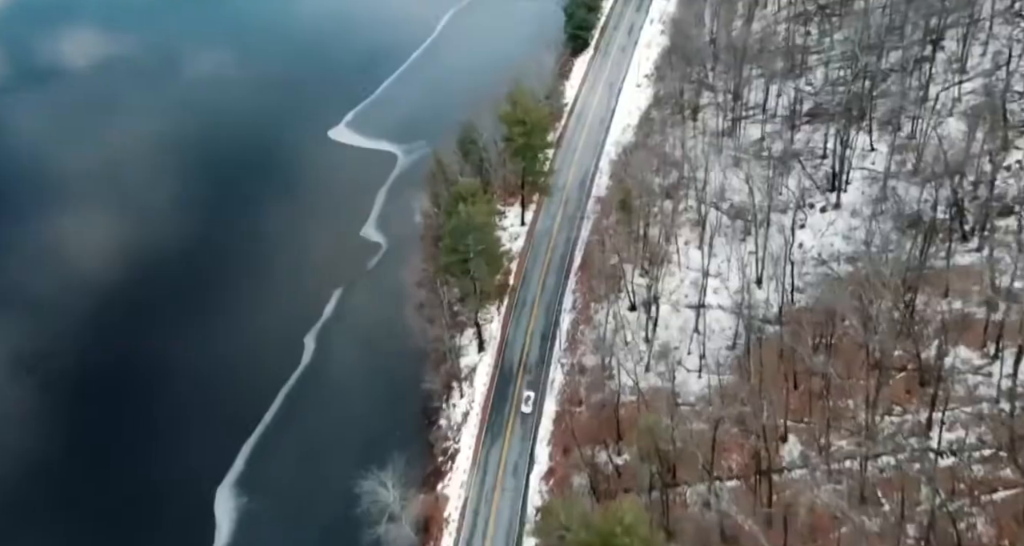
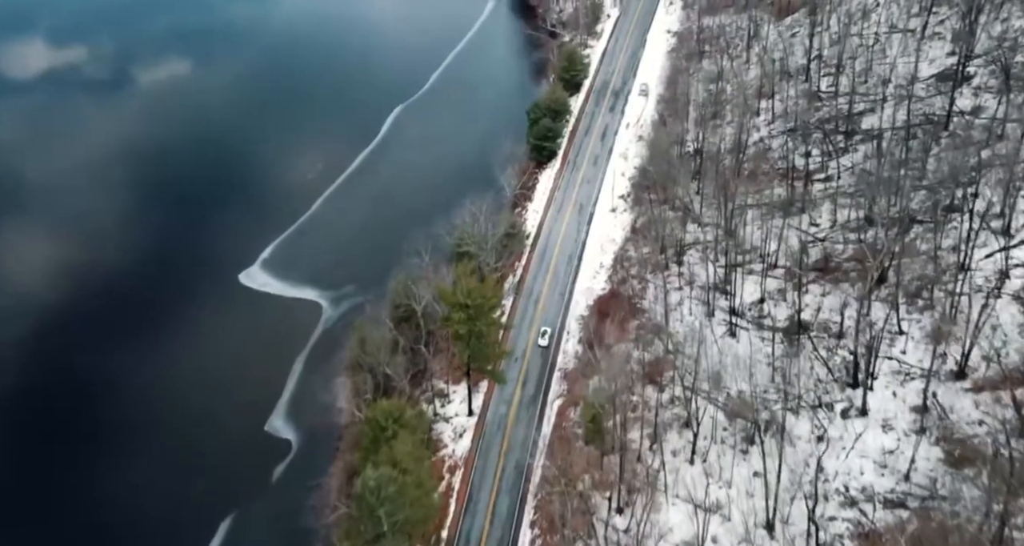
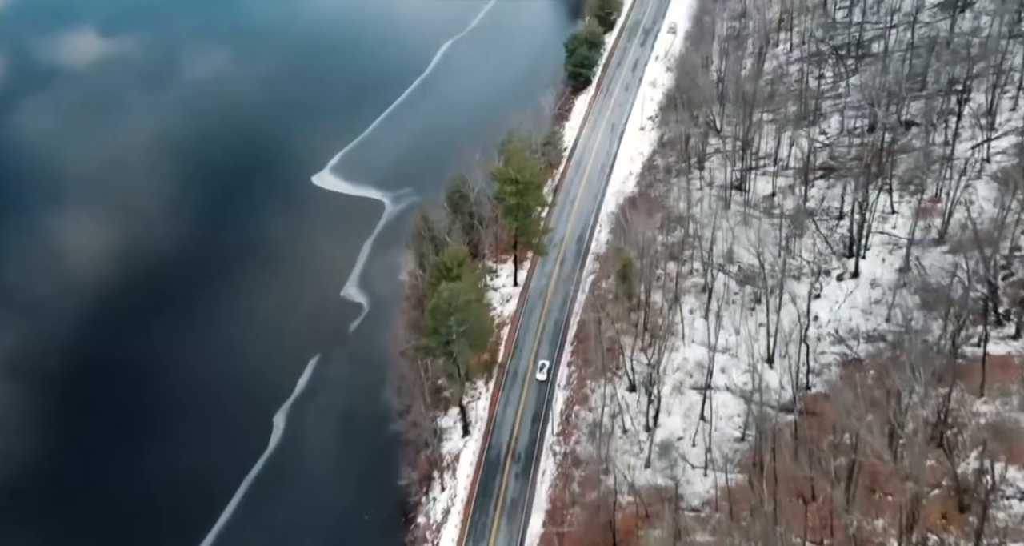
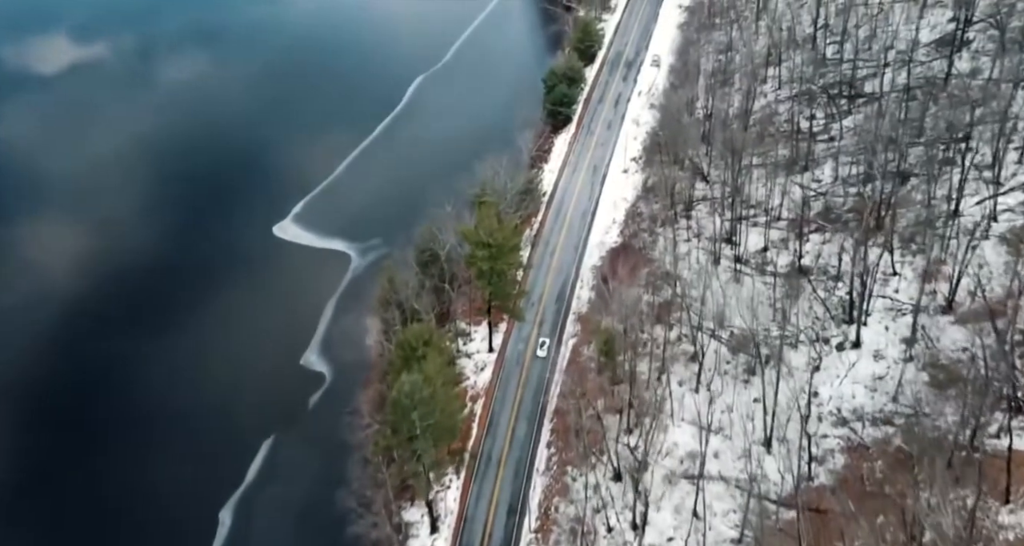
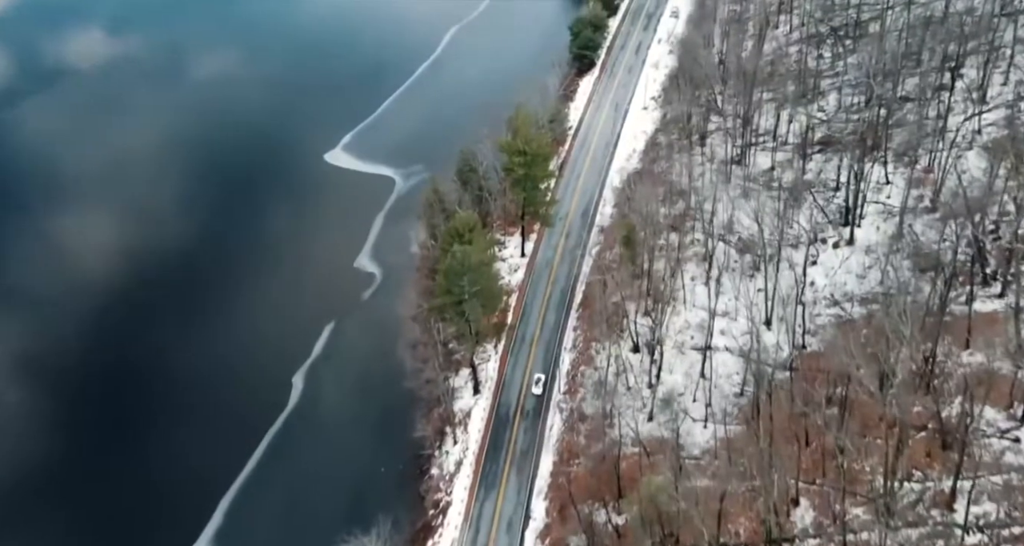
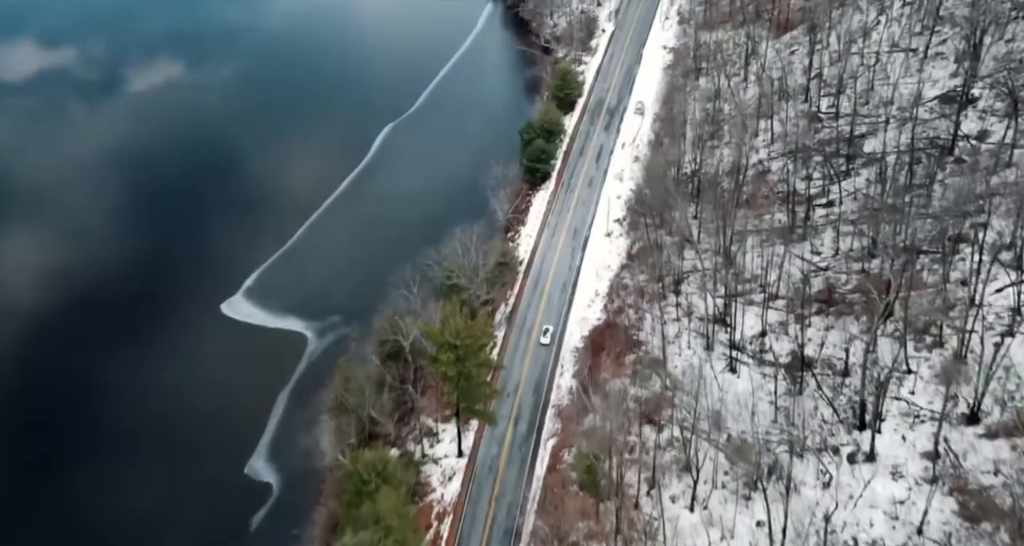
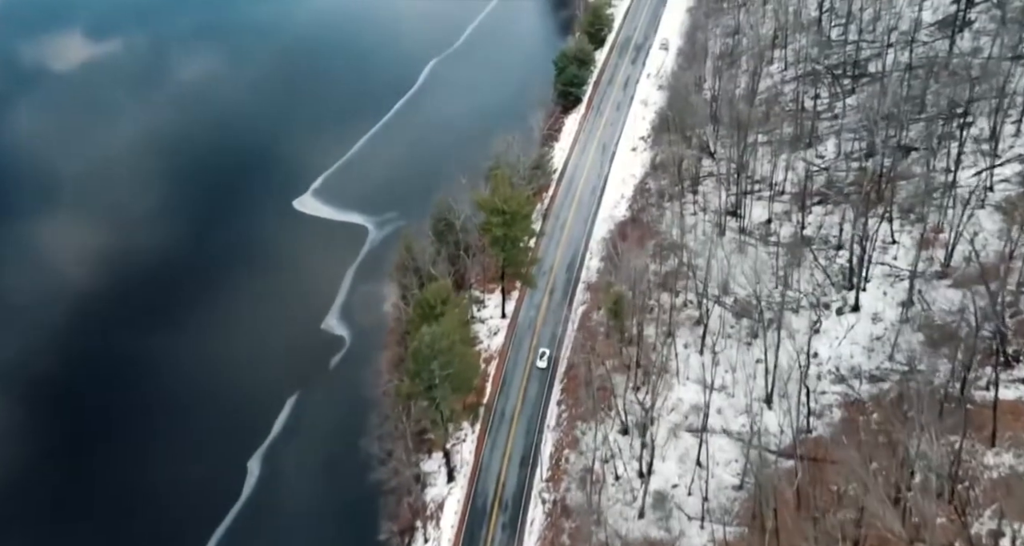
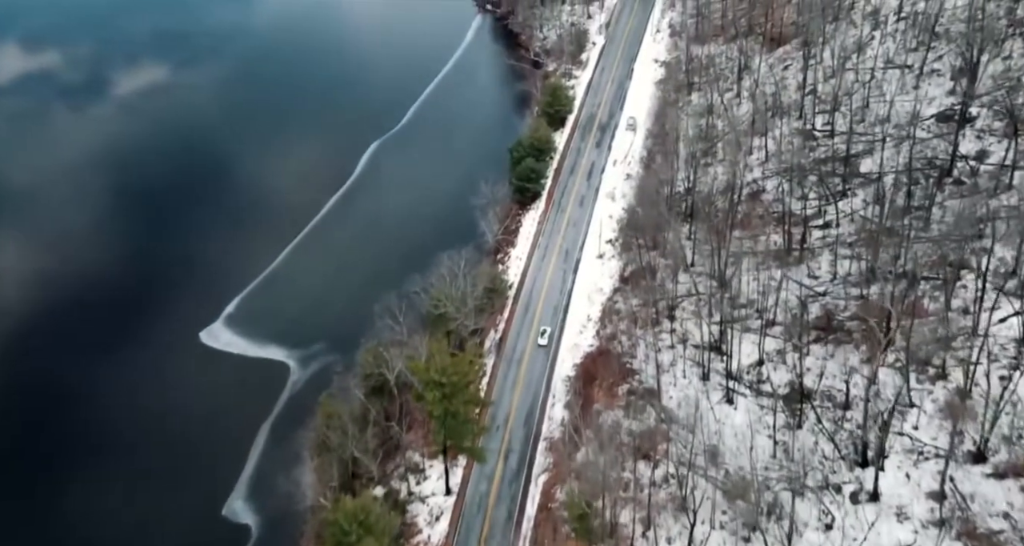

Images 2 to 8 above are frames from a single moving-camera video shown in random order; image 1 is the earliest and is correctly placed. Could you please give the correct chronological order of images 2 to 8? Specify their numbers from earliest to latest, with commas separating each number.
5, 3, 7, 4, 2, 6, 8
